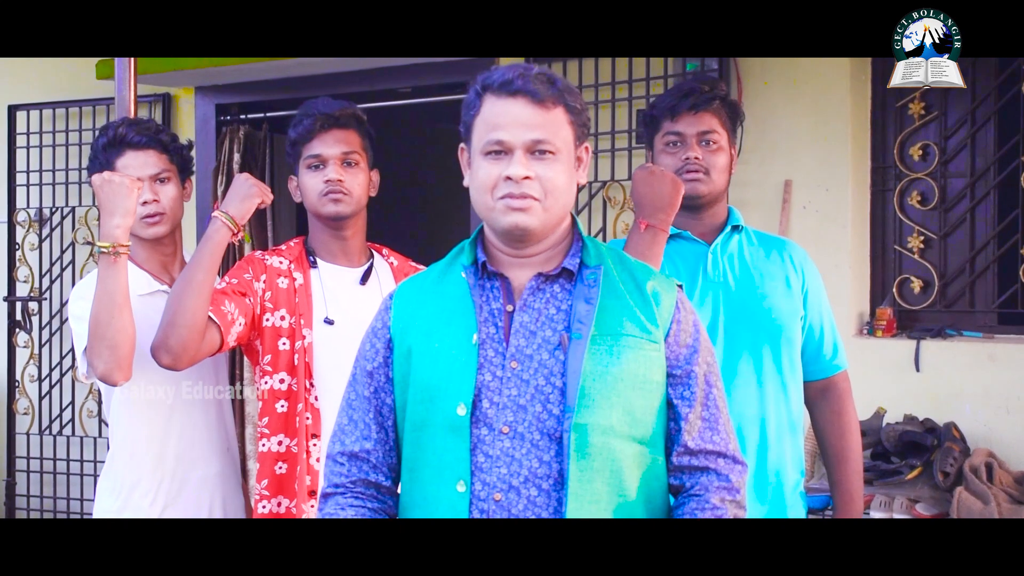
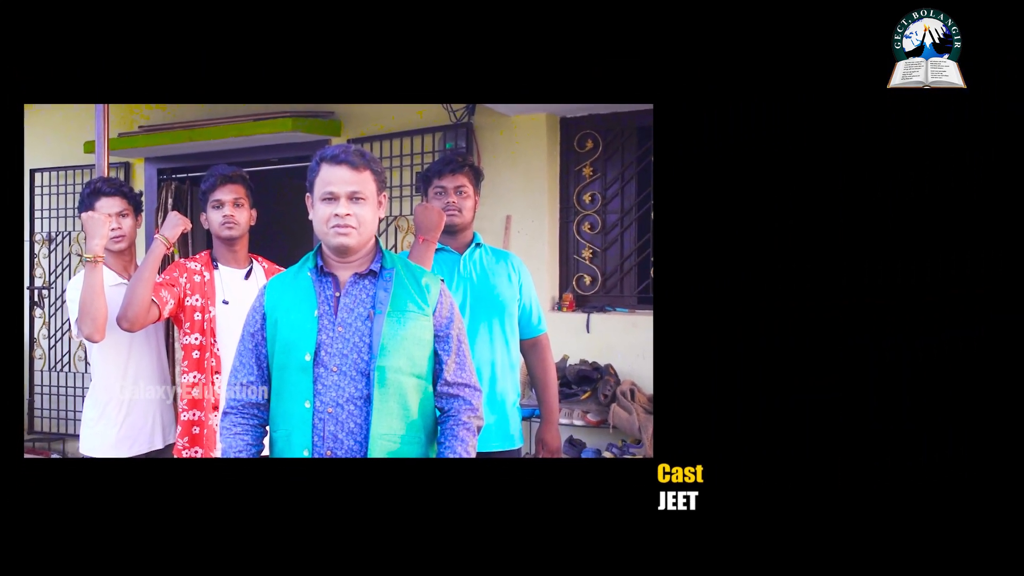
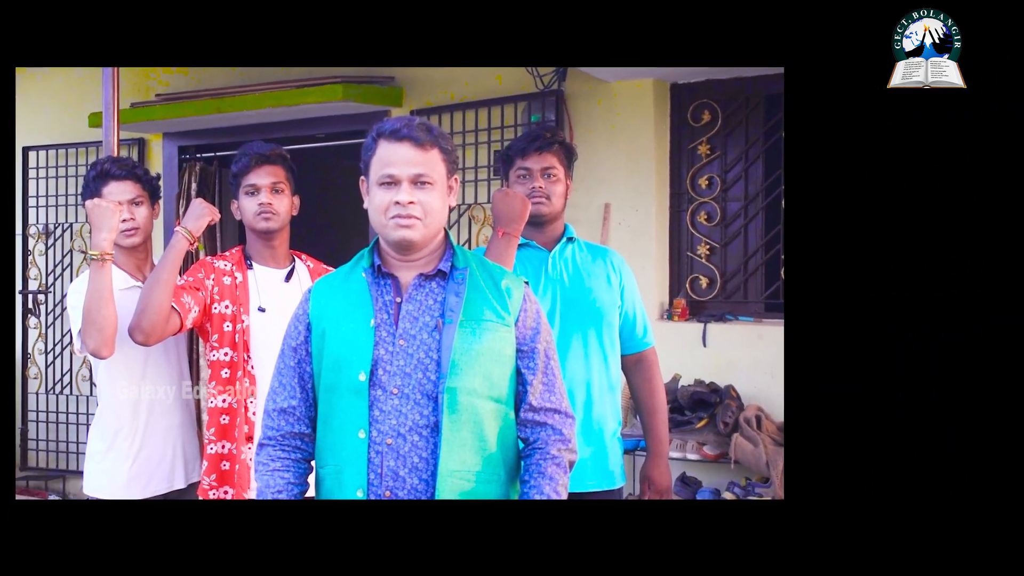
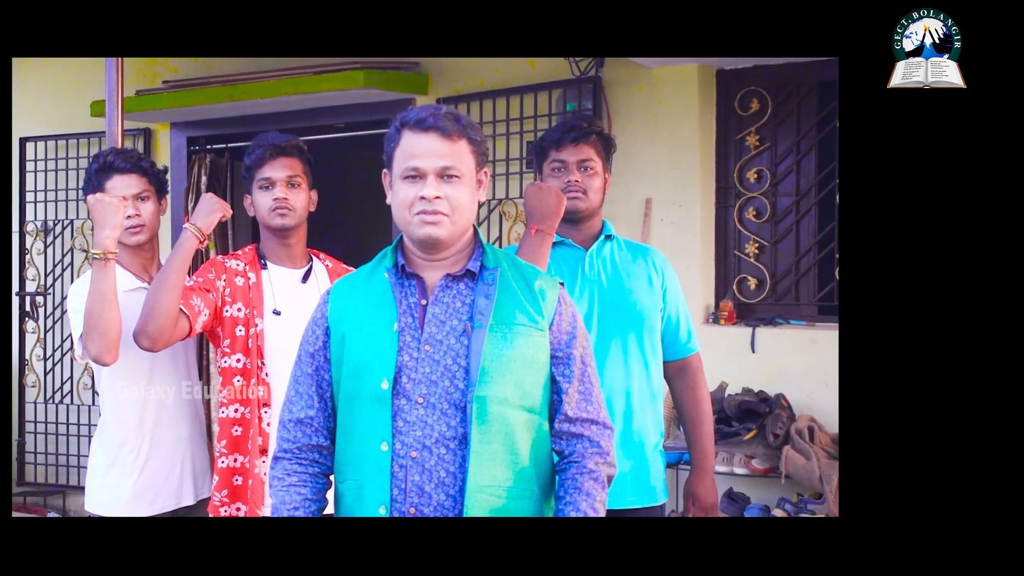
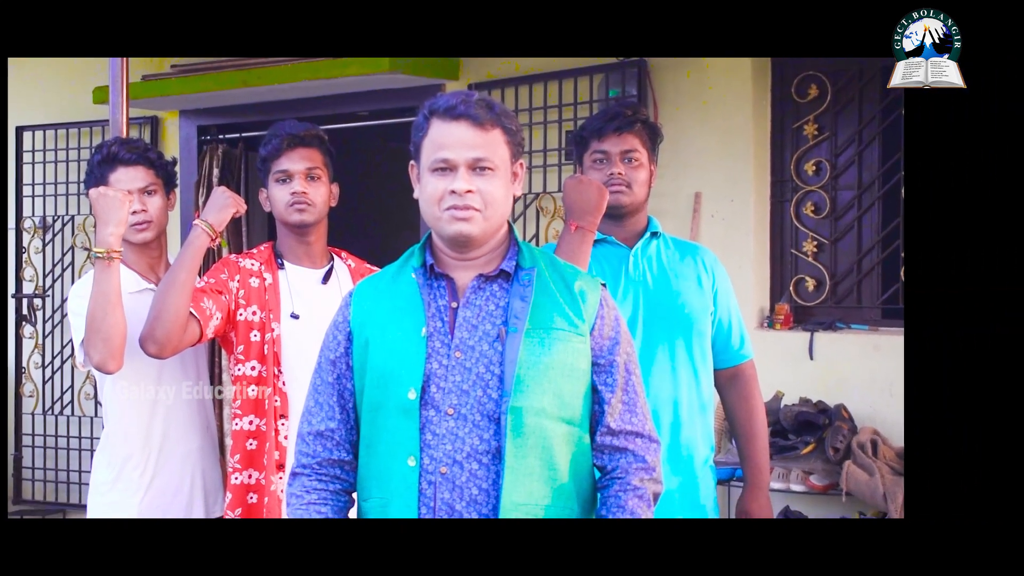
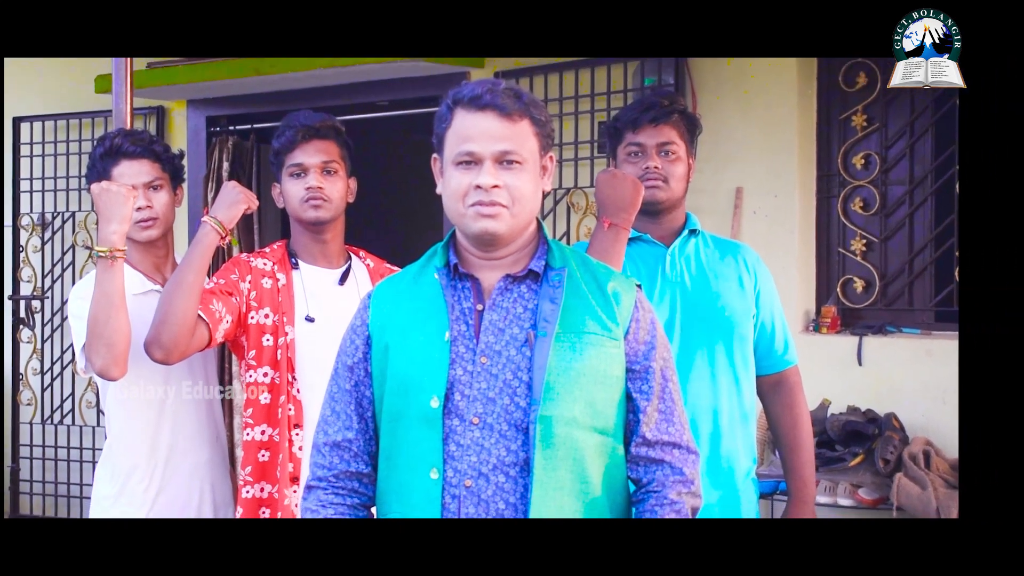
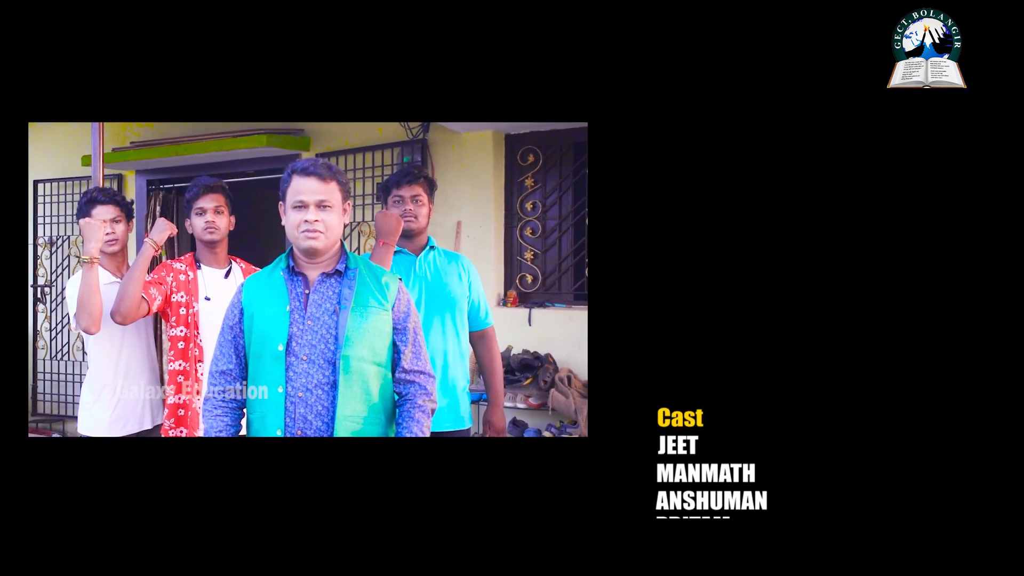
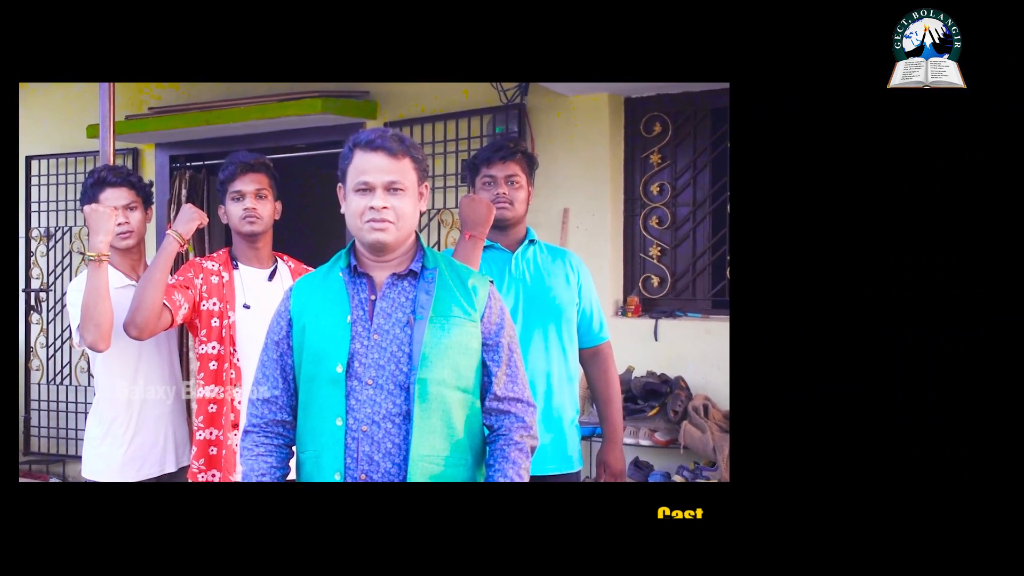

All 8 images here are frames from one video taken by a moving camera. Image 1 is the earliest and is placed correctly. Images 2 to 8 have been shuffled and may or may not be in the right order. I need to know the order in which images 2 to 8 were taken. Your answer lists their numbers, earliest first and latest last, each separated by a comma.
6, 5, 4, 3, 8, 2, 7
